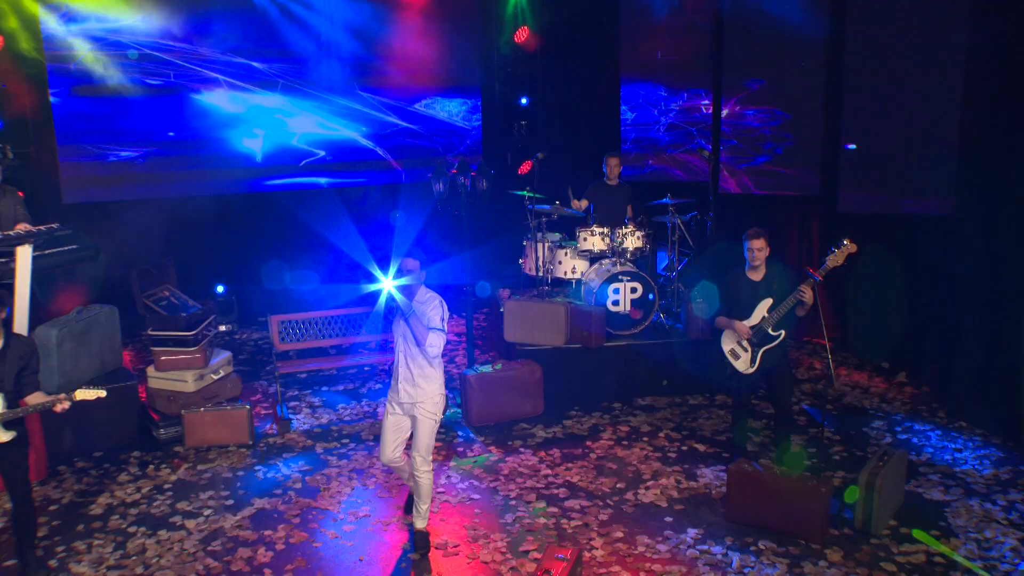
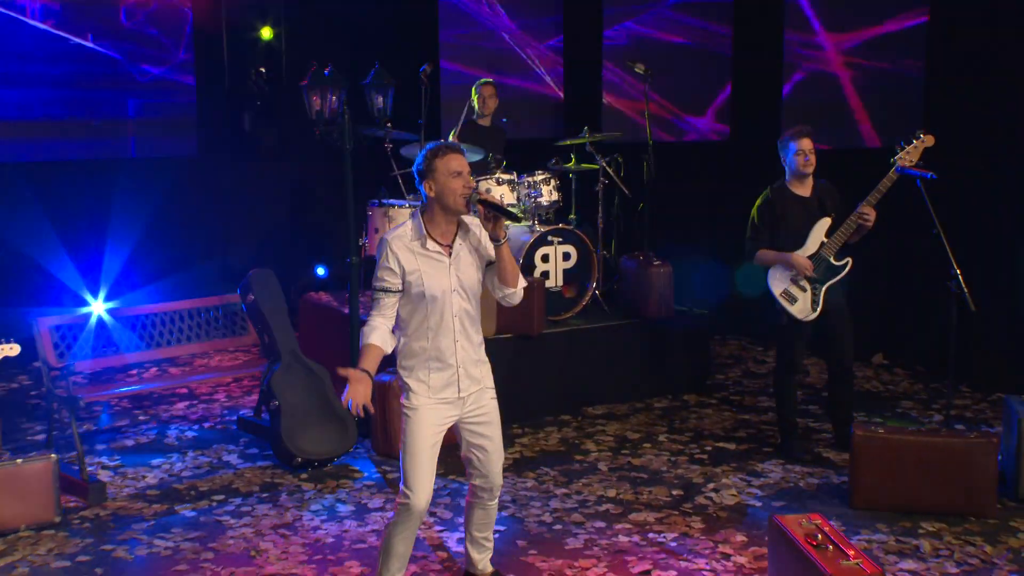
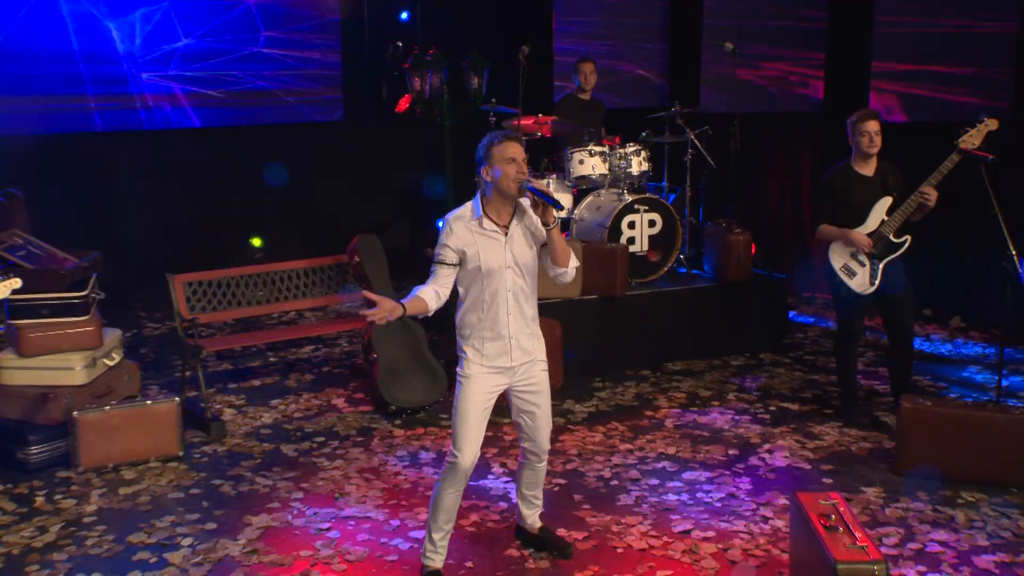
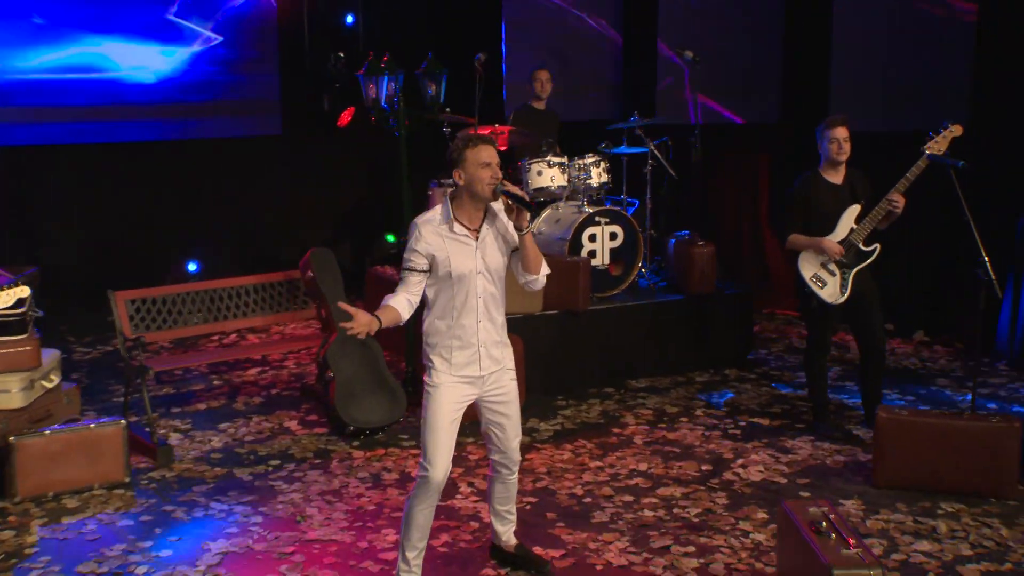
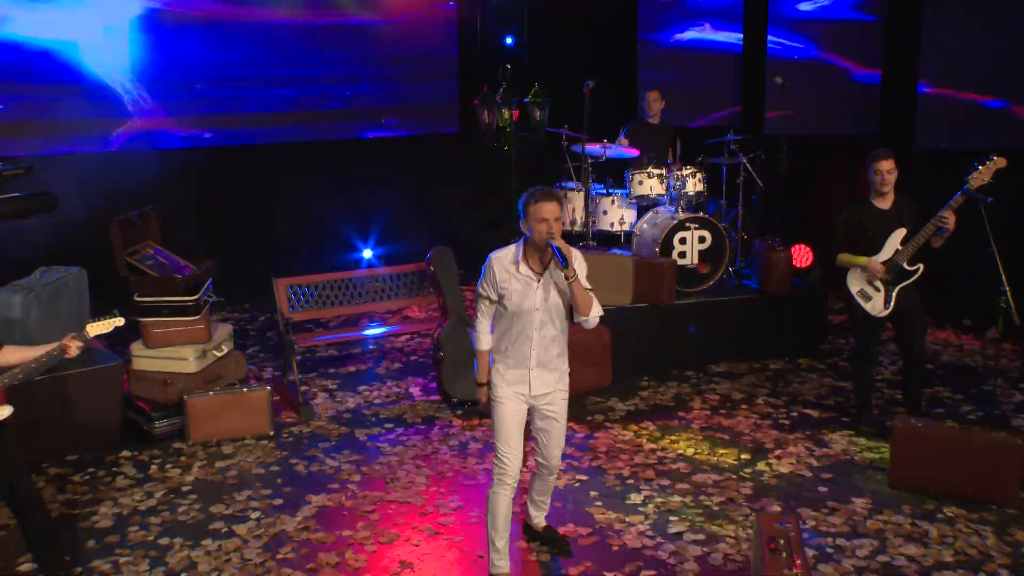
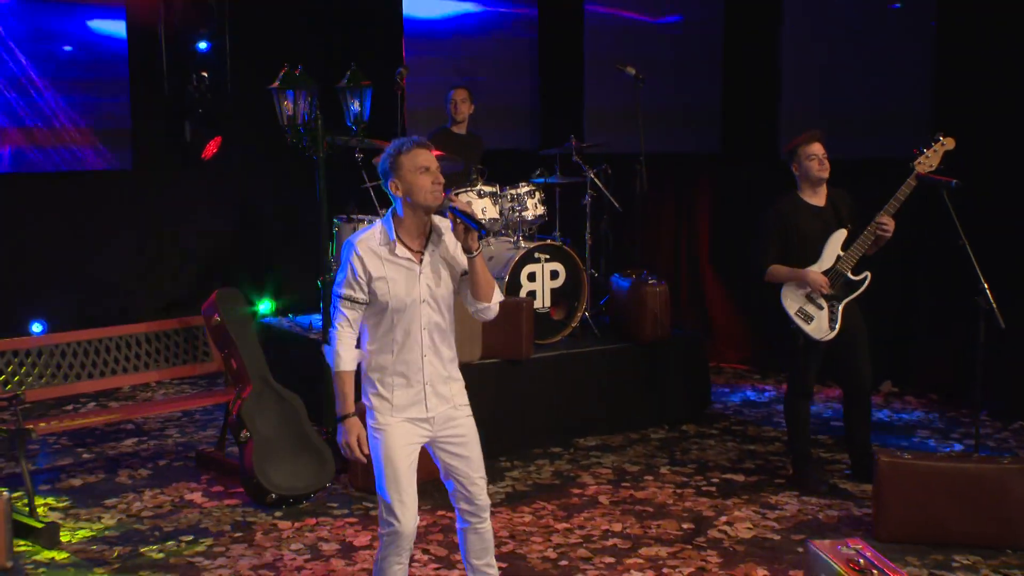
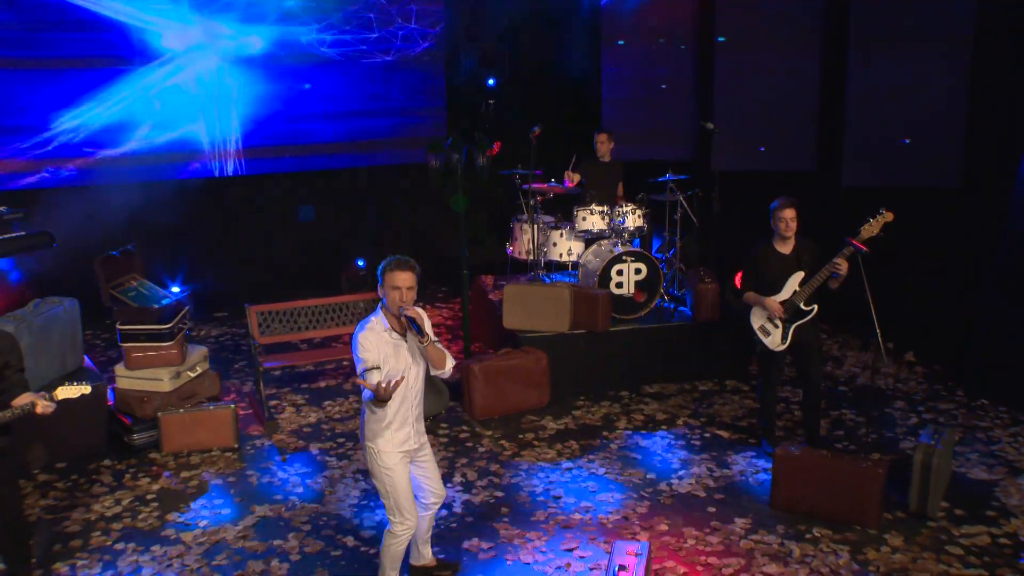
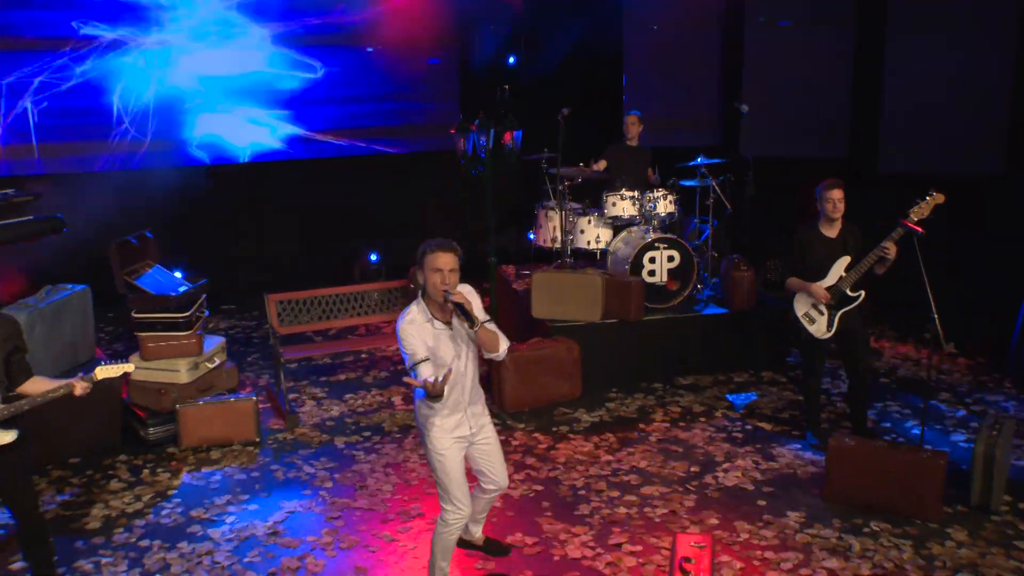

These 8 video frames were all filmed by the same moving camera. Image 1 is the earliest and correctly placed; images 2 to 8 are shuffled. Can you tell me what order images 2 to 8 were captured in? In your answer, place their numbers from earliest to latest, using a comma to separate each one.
7, 8, 5, 3, 4, 2, 6
